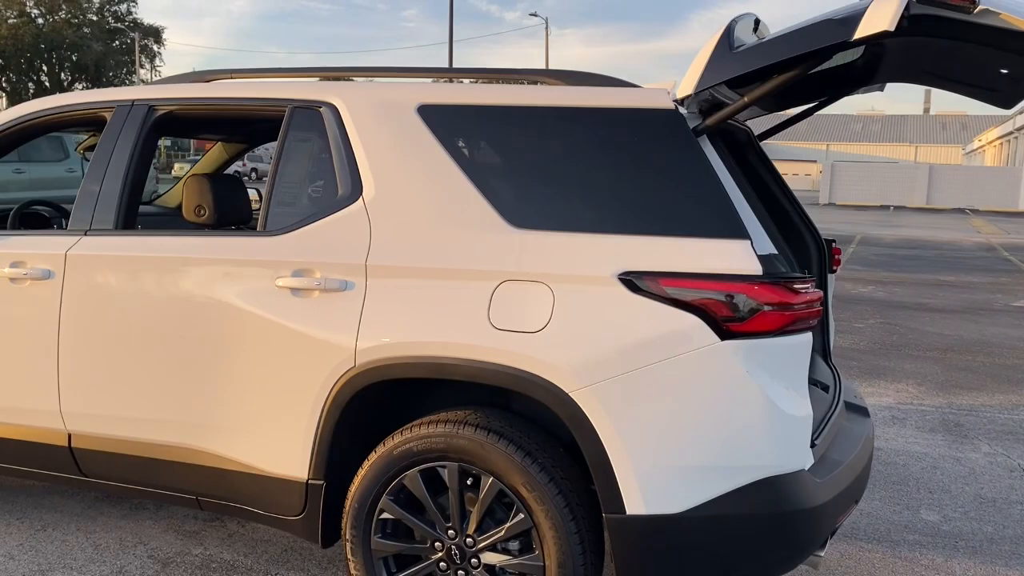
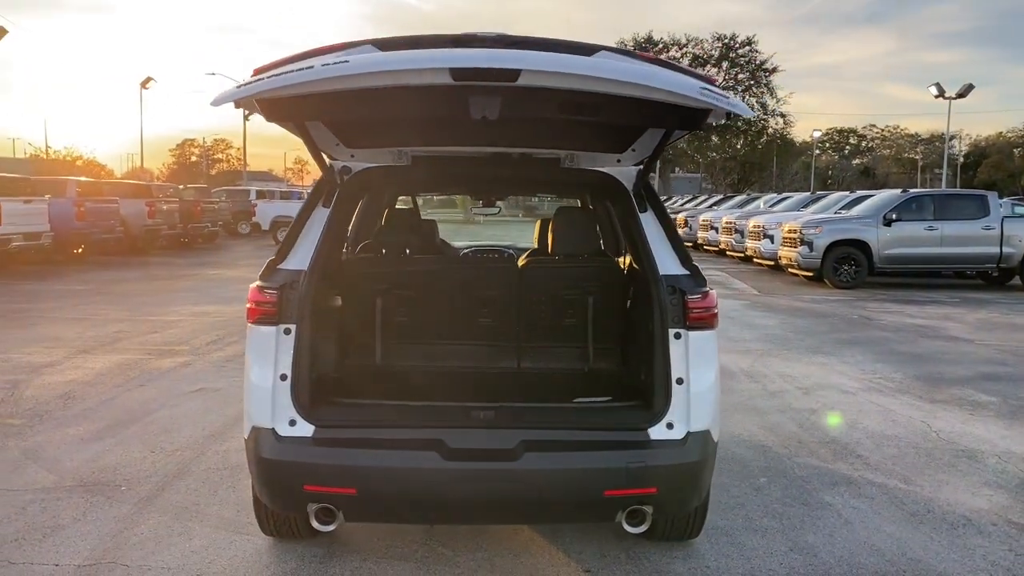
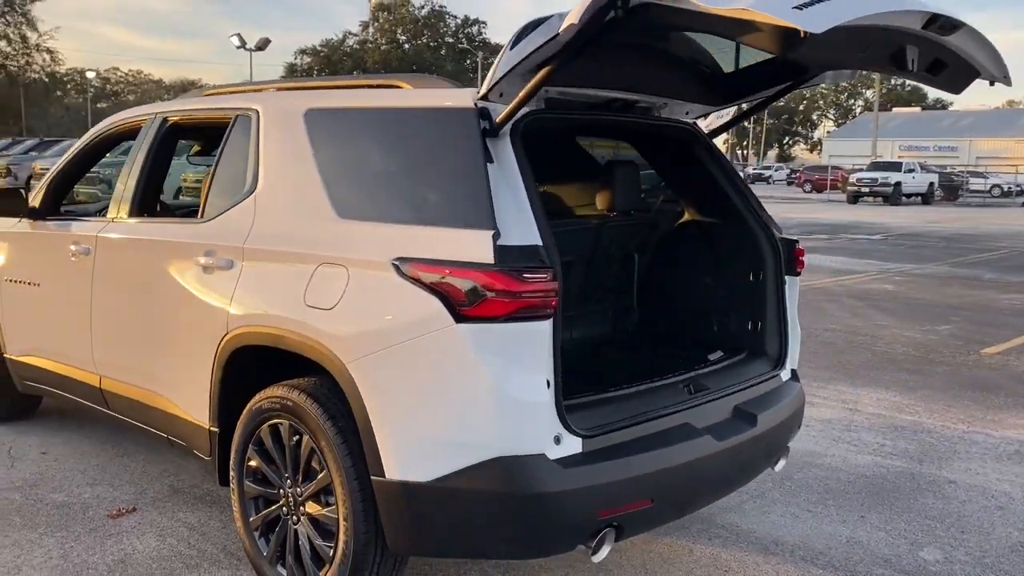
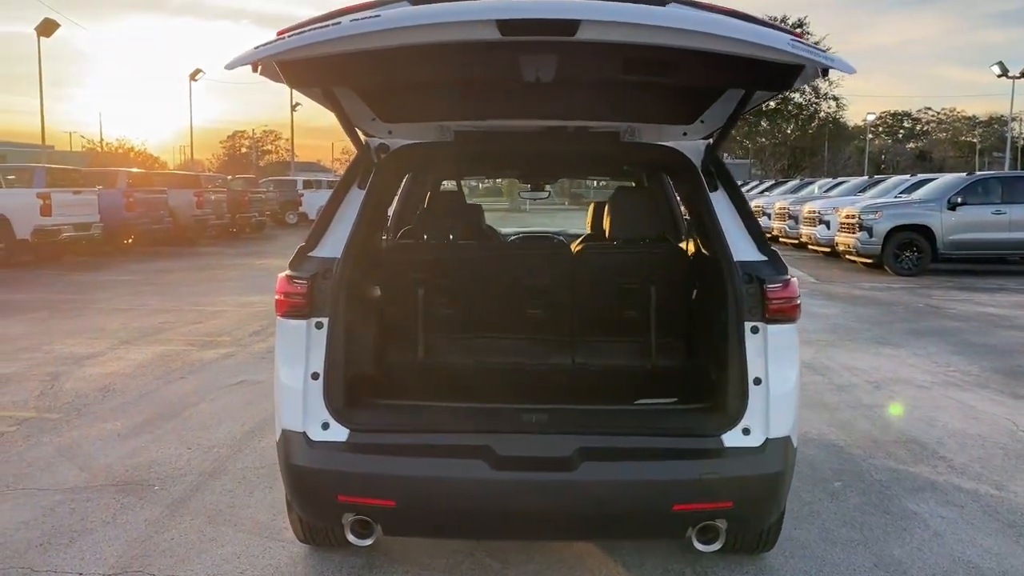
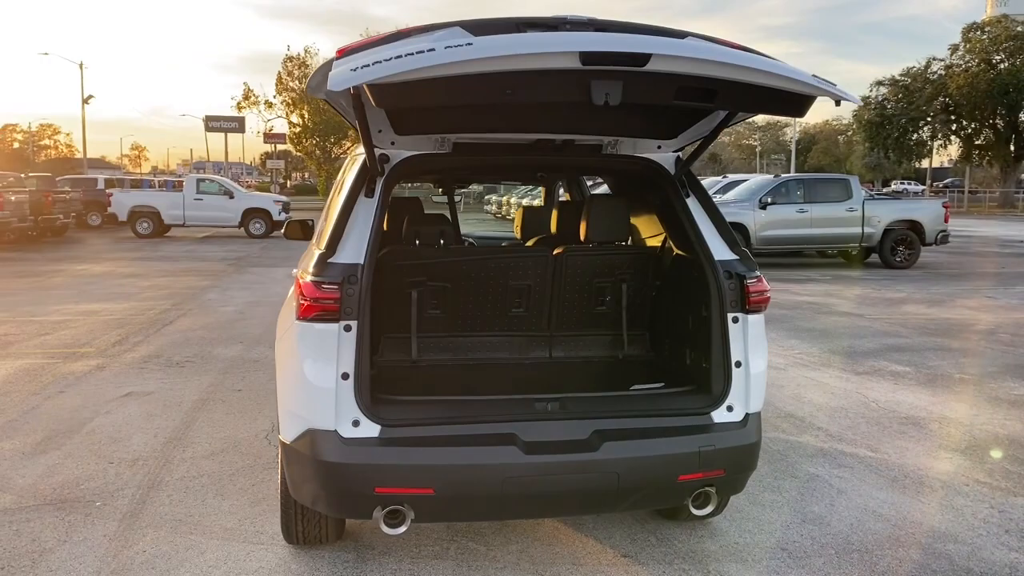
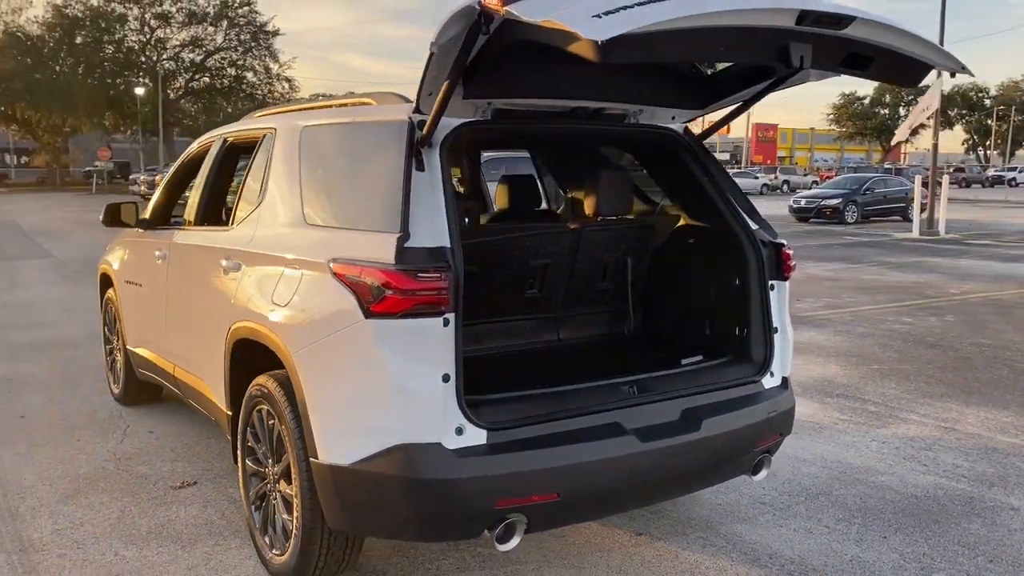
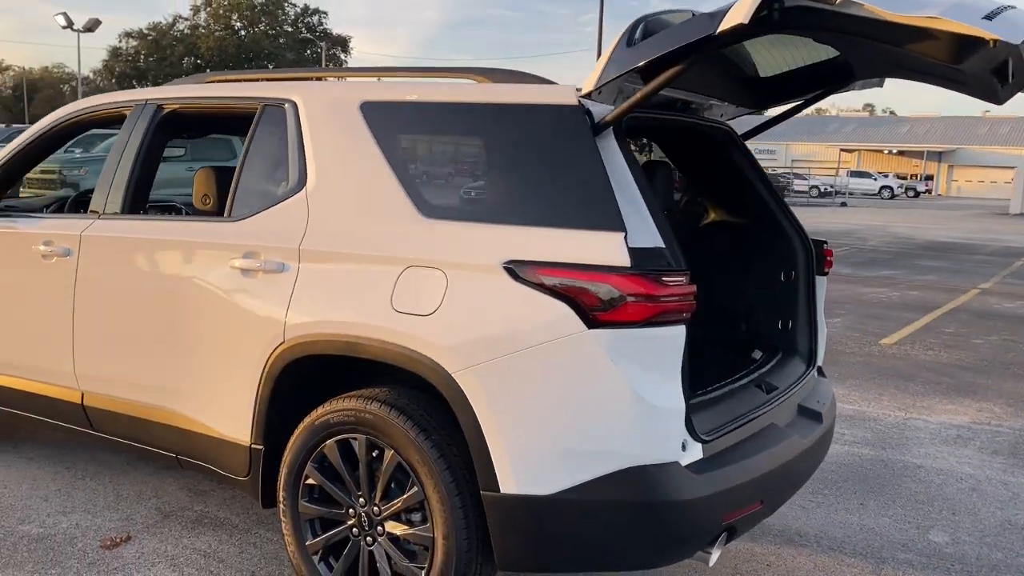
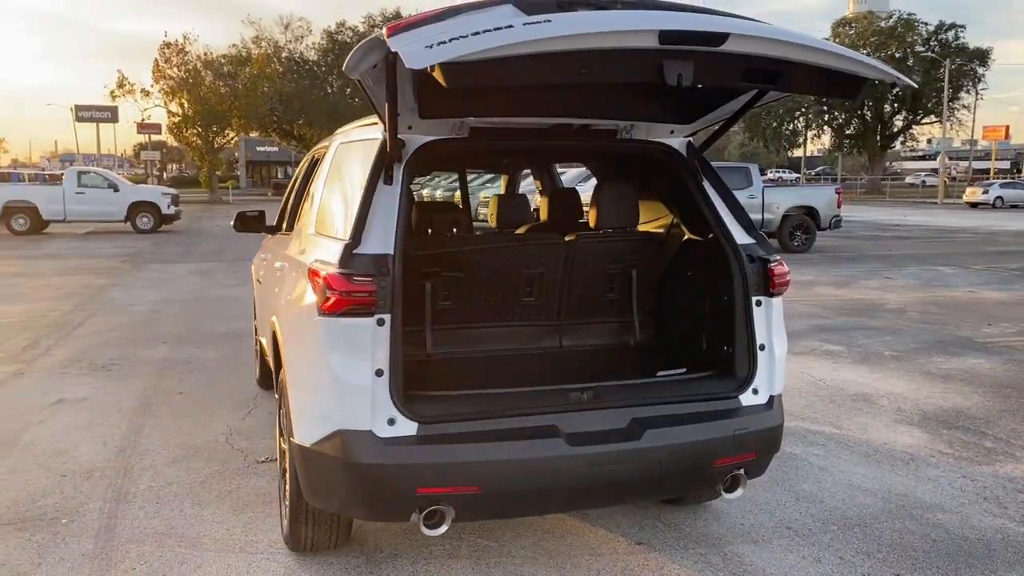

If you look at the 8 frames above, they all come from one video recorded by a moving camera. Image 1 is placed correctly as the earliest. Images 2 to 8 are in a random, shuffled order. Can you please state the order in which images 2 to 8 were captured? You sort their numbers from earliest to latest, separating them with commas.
7, 3, 6, 8, 5, 2, 4
